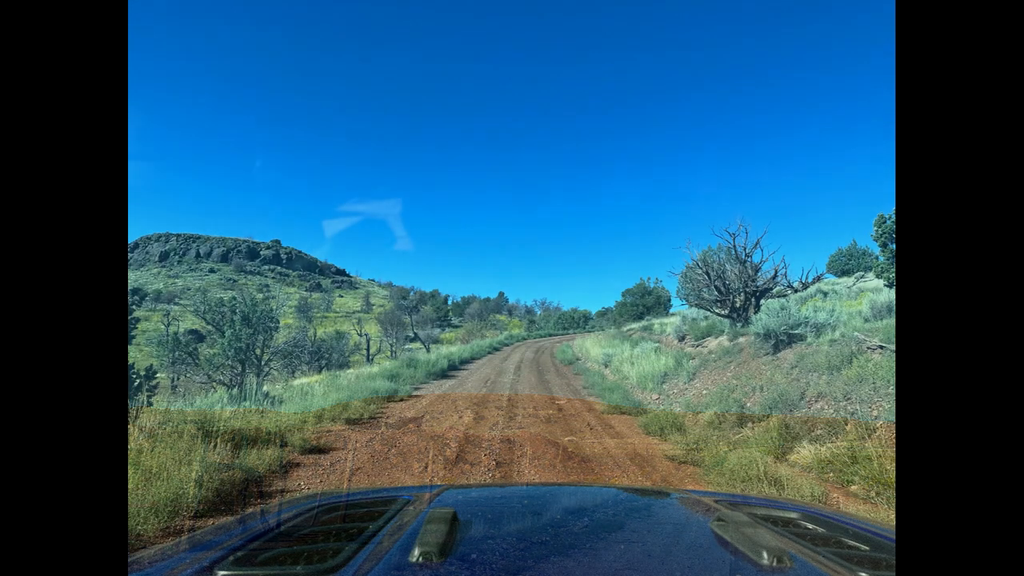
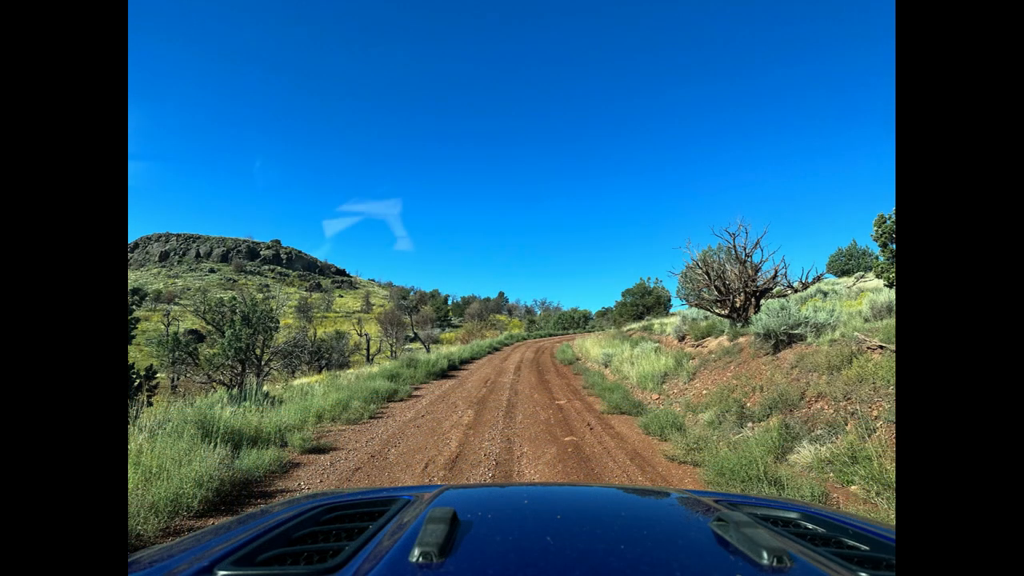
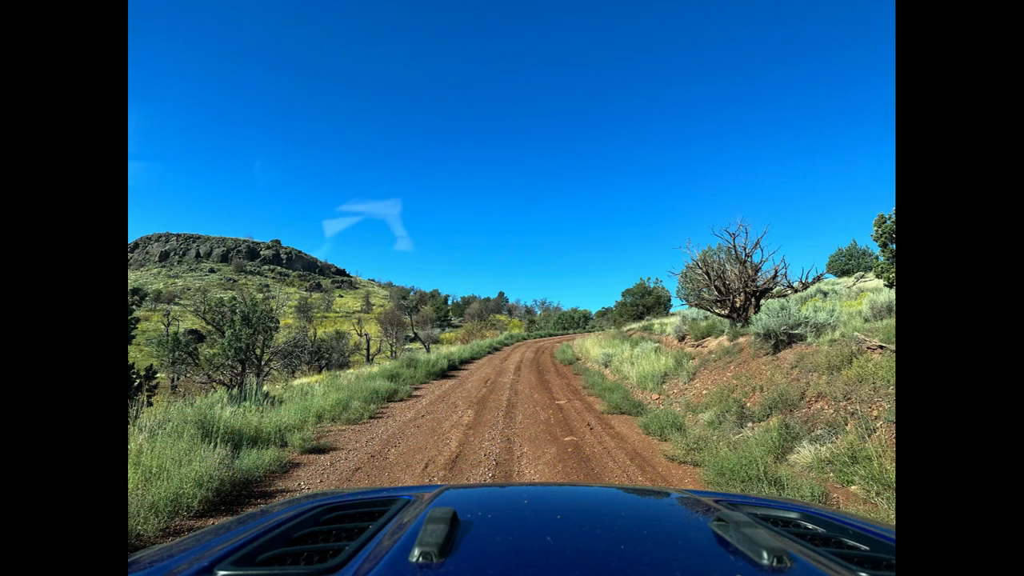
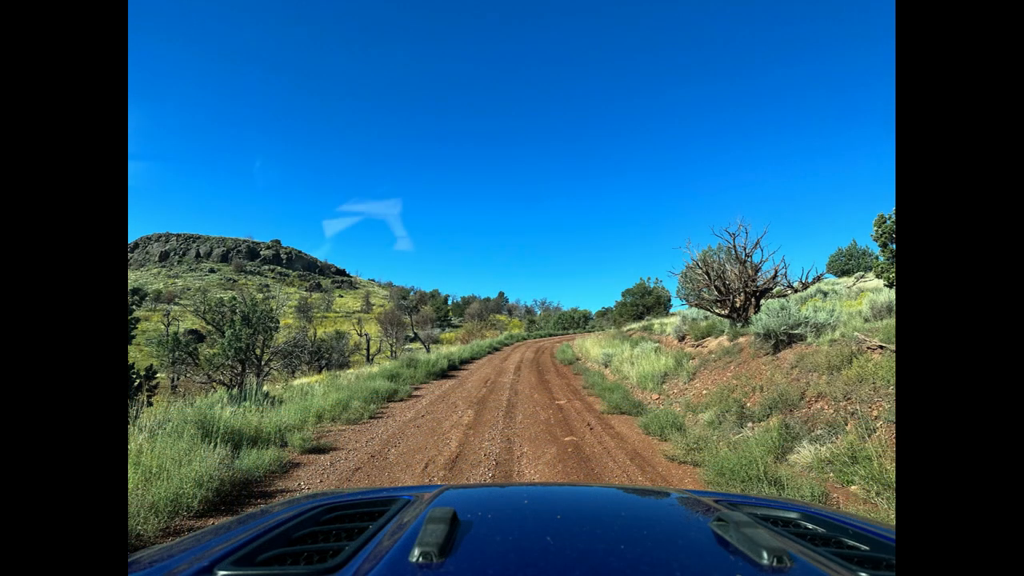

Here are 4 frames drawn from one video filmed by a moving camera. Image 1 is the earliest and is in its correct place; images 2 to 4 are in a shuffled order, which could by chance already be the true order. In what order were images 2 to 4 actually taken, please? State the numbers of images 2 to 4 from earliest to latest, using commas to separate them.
3, 2, 4
